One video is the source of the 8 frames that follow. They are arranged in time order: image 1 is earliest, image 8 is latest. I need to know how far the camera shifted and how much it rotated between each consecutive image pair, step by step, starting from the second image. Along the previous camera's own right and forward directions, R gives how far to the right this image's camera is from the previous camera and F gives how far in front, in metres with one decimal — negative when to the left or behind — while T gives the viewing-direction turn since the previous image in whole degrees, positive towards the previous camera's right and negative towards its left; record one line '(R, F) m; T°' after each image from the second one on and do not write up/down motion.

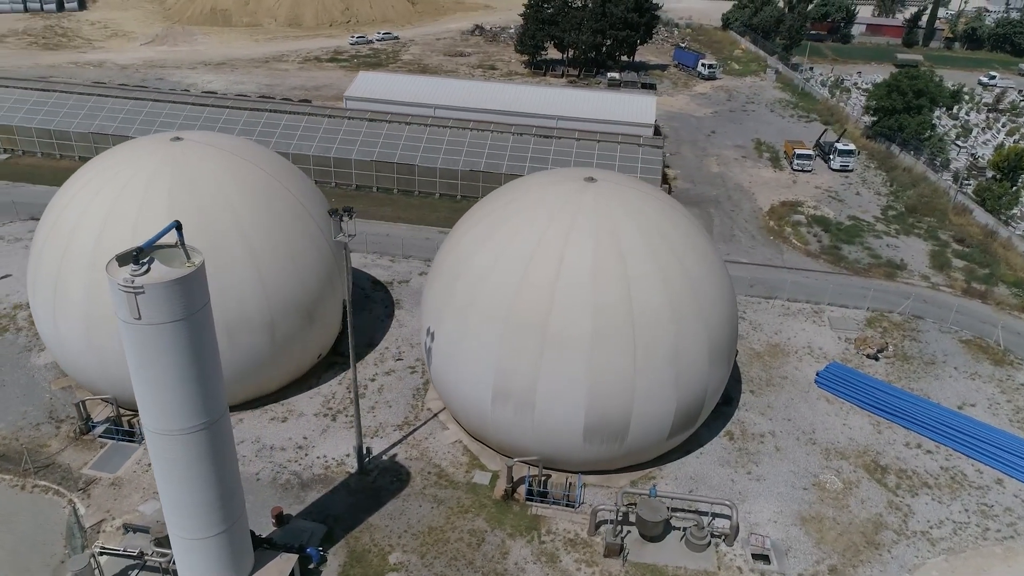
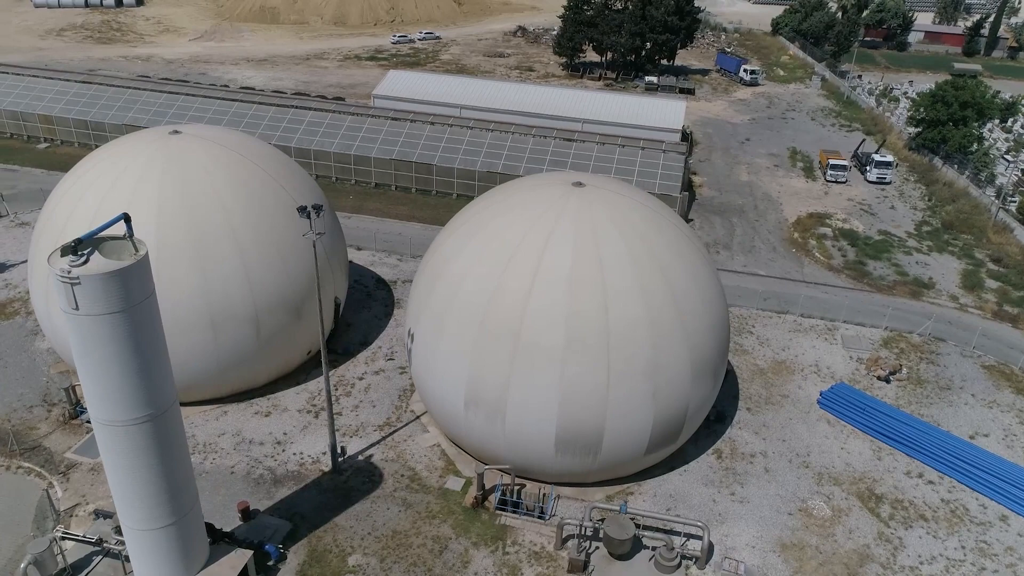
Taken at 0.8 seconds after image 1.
(+1.7, +0.4) m; -4°
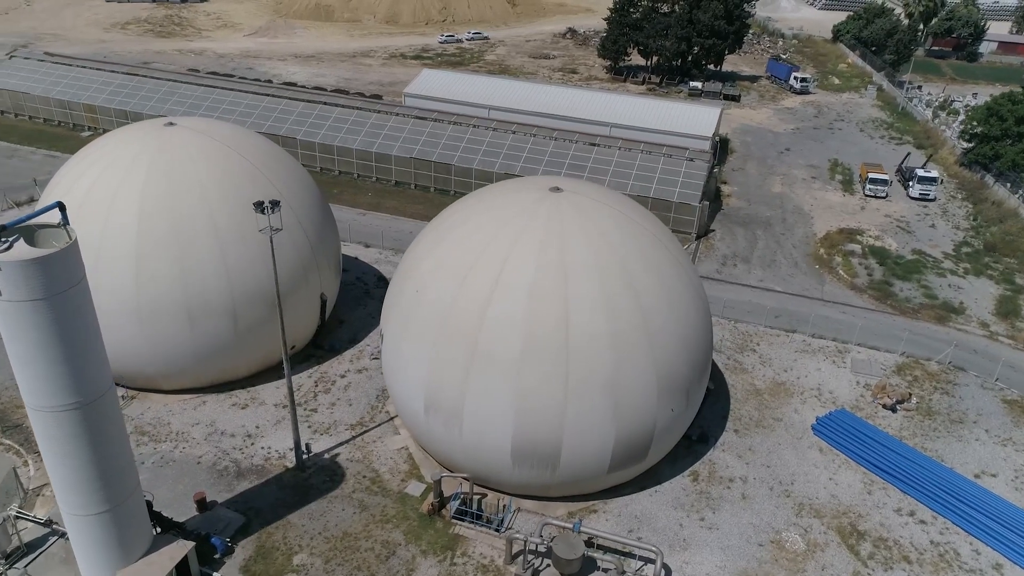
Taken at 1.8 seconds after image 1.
(+2.2, +0.5) m; -5°
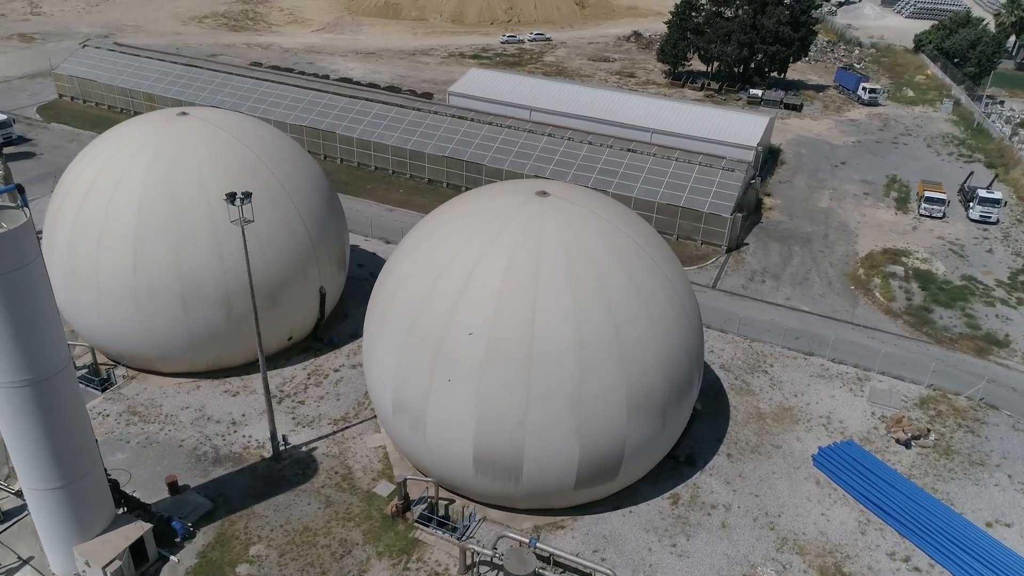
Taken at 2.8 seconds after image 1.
(+2.2, +0.5) m; -6°
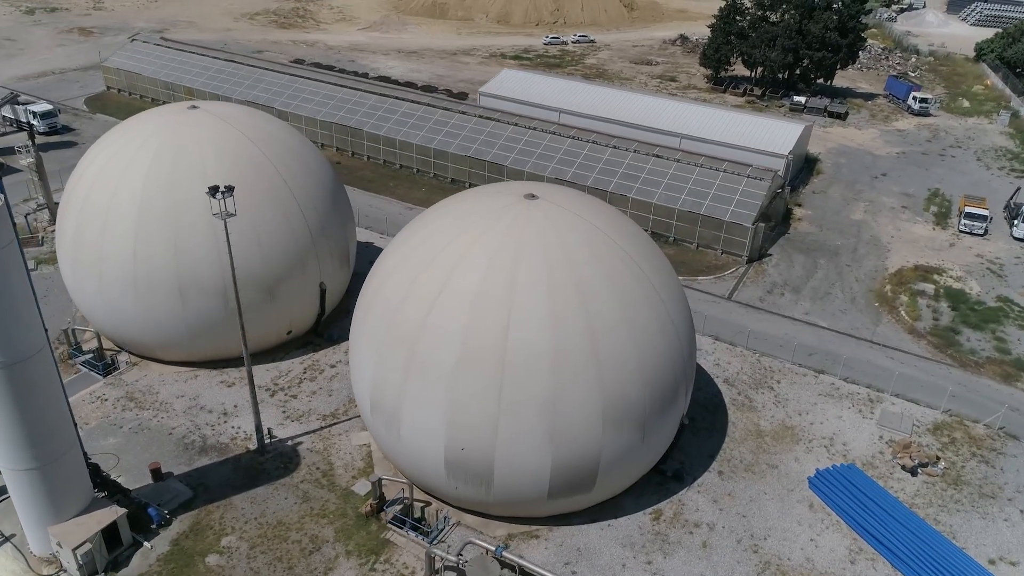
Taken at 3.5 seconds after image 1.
(+1.5, +0.3) m; -4°
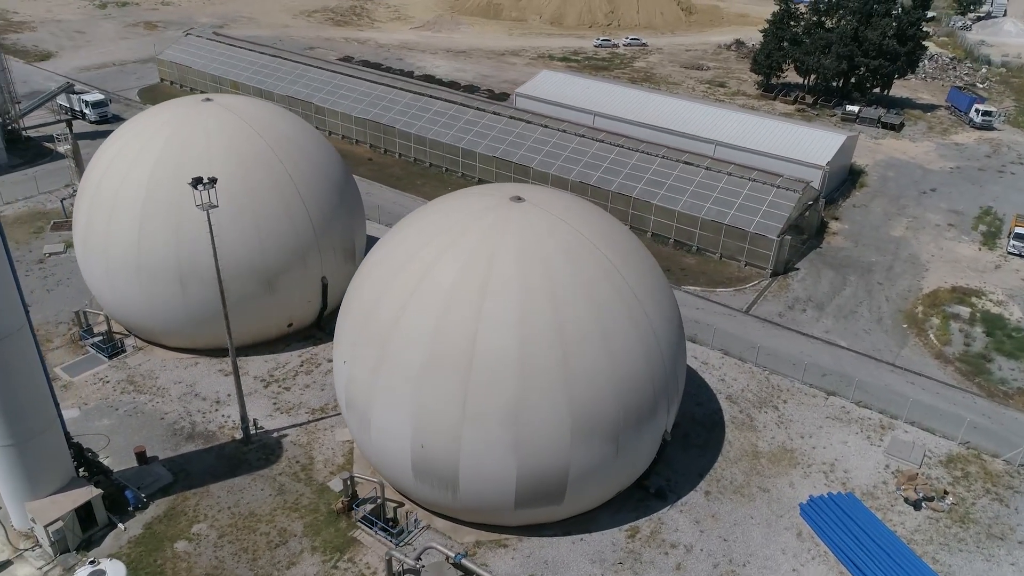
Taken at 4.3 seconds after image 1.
(+1.7, +0.4) m; -5°
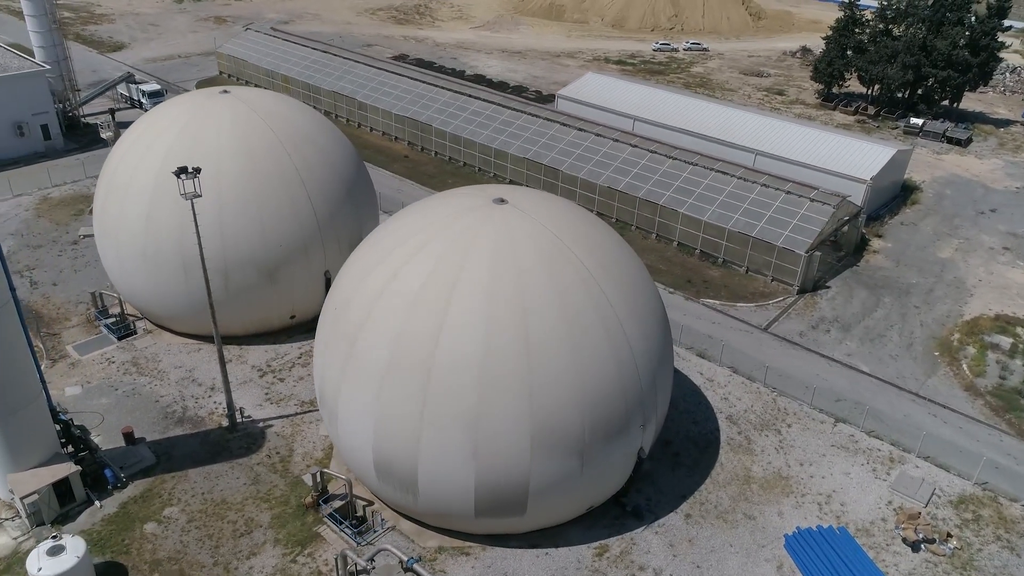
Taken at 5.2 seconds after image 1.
(+2.0, +0.4) m; -5°
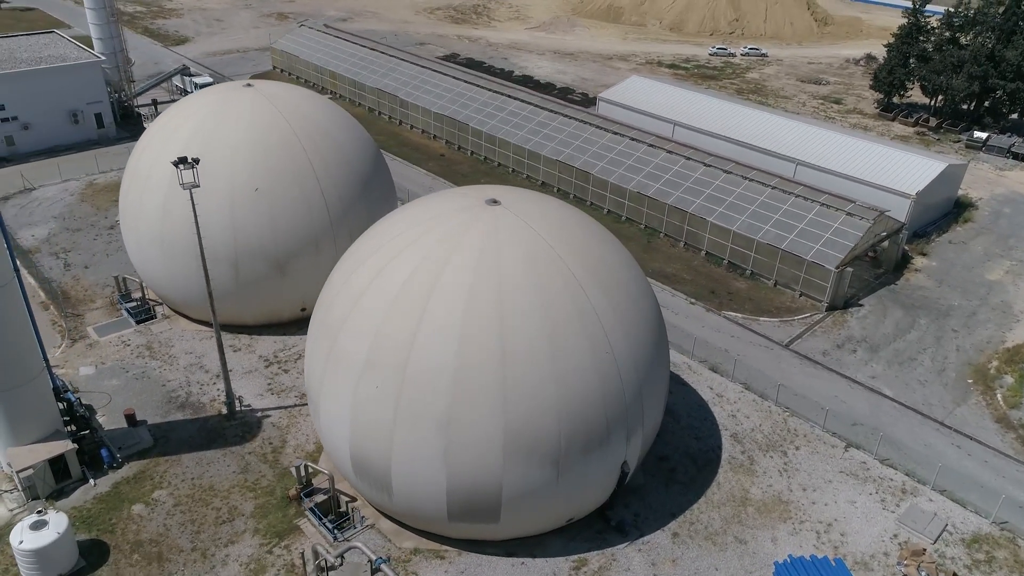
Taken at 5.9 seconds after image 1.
(+1.5, +0.3) m; -5°
